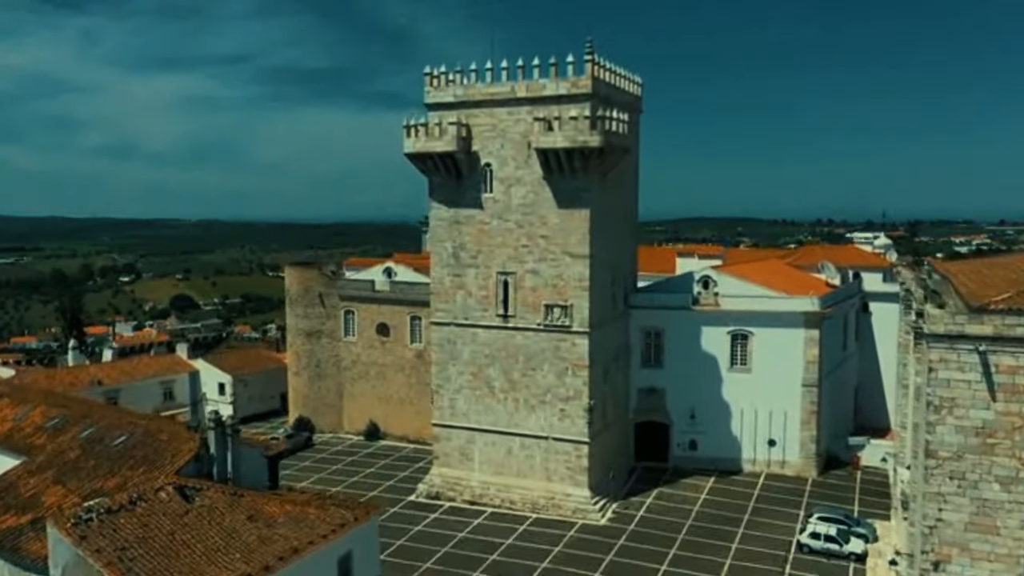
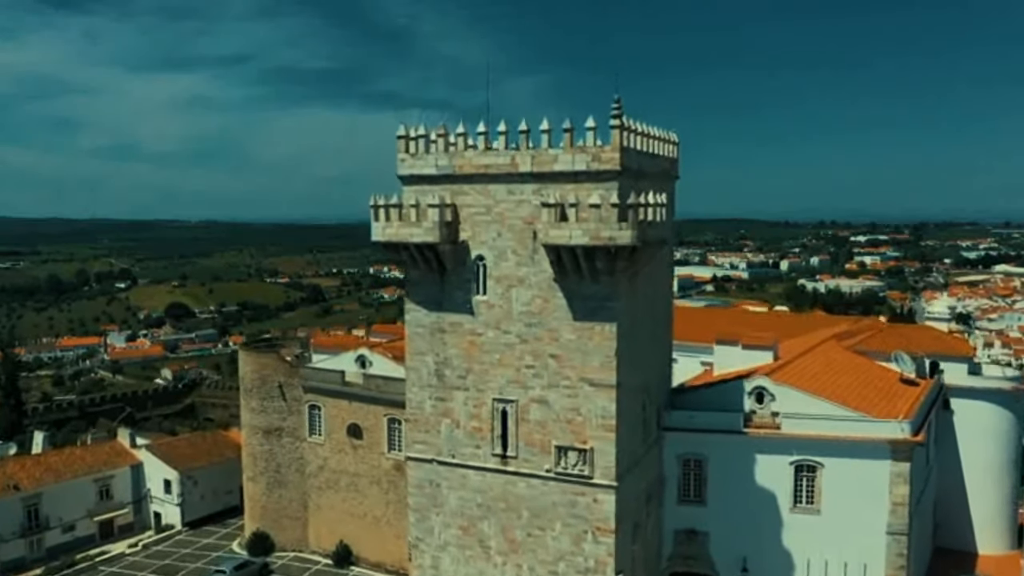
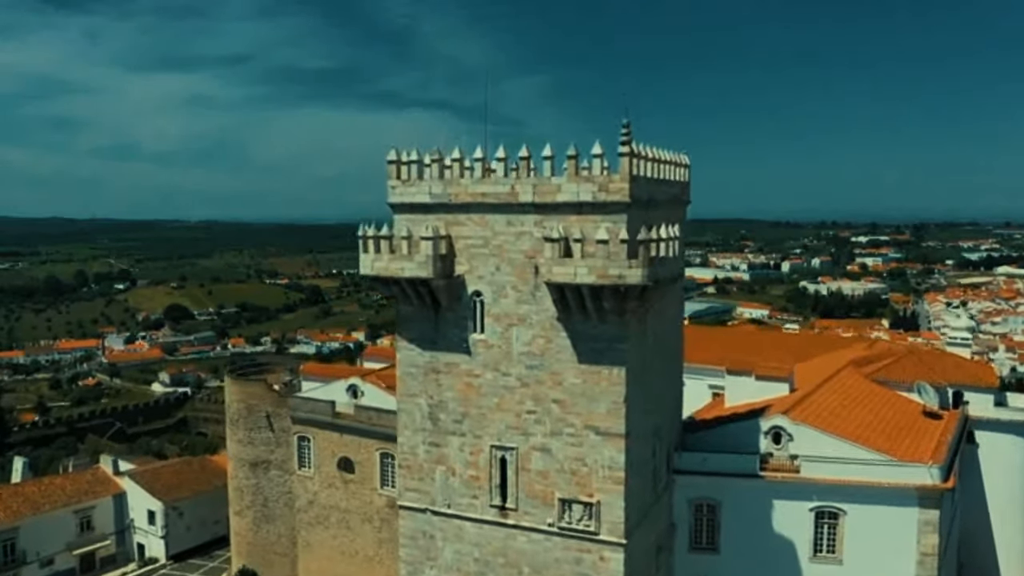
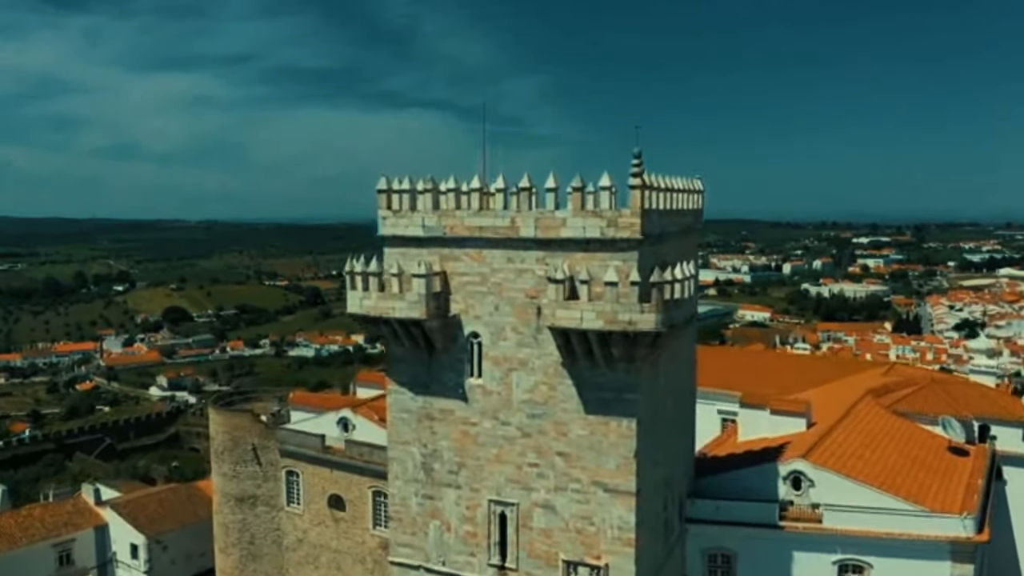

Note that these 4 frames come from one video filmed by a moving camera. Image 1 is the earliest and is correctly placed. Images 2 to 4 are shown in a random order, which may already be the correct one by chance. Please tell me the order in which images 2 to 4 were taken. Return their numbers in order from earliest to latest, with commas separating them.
2, 3, 4
